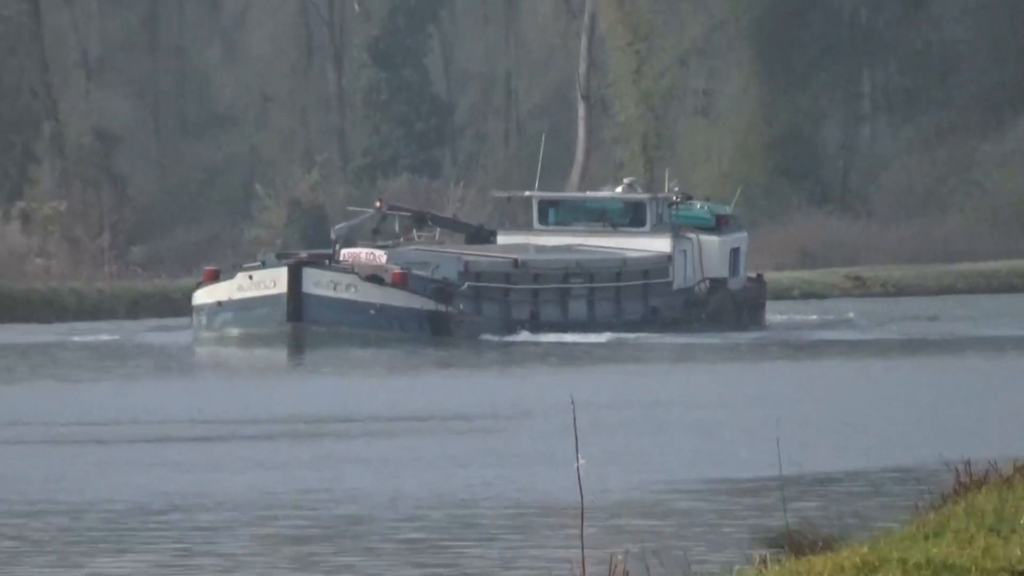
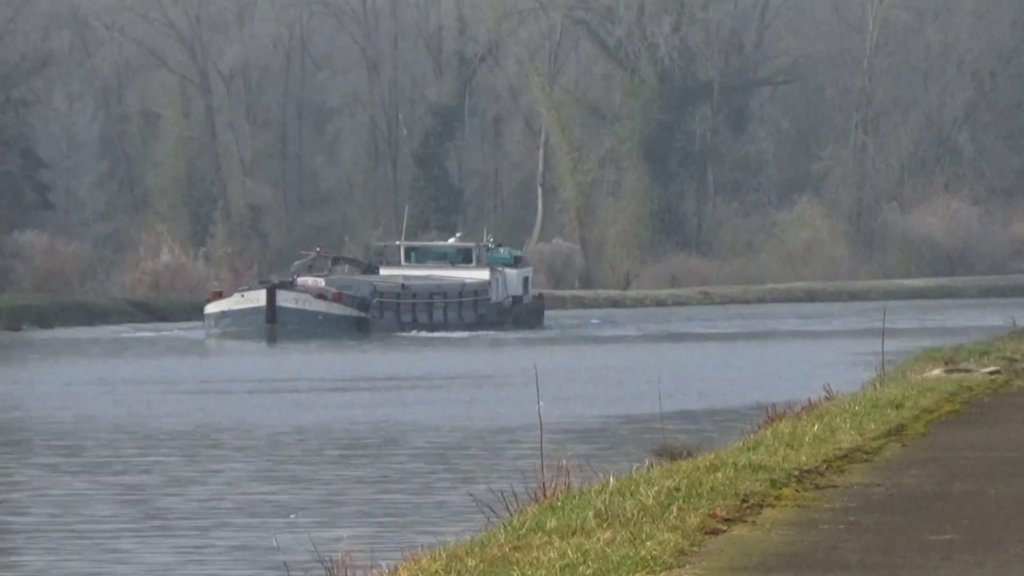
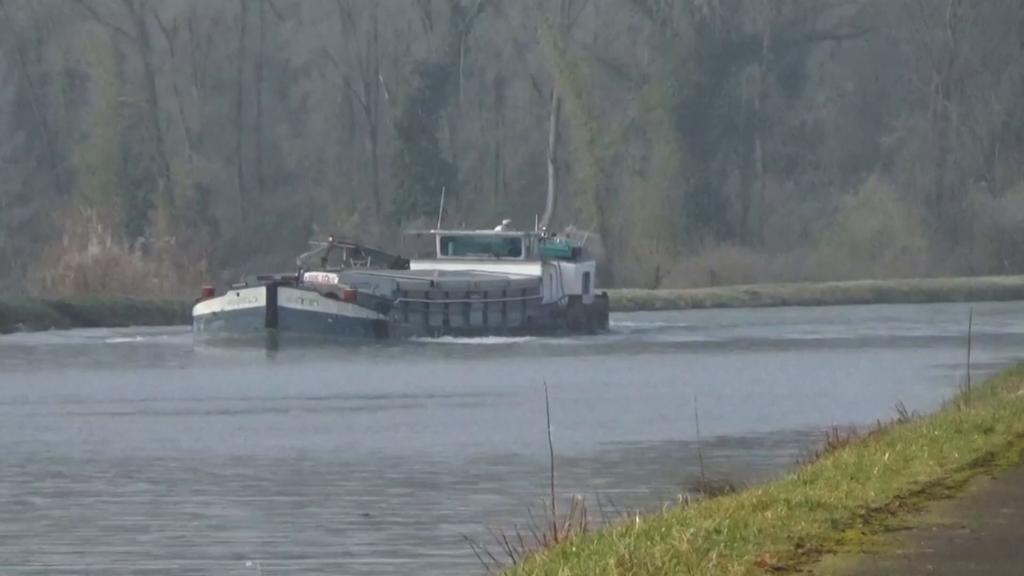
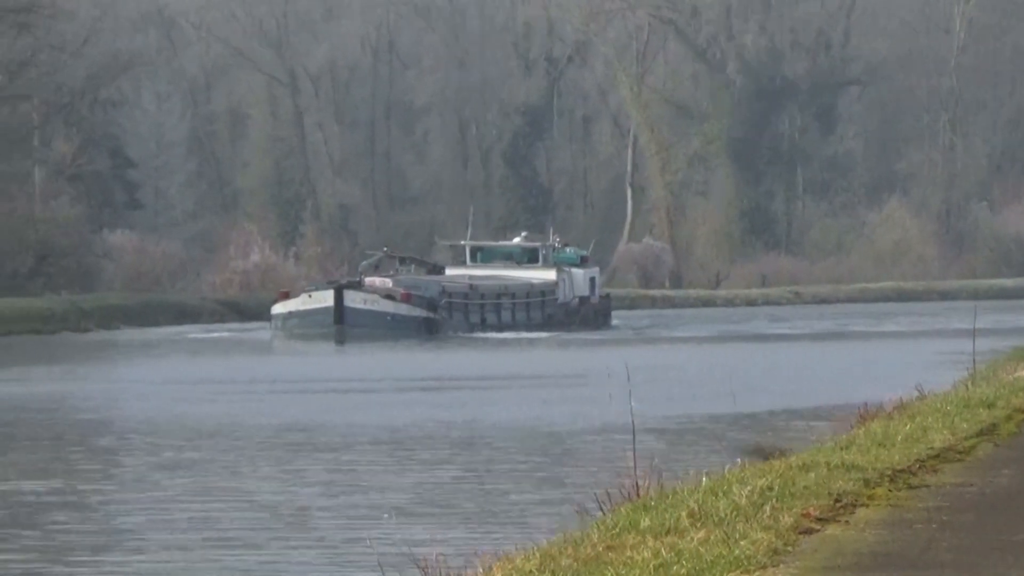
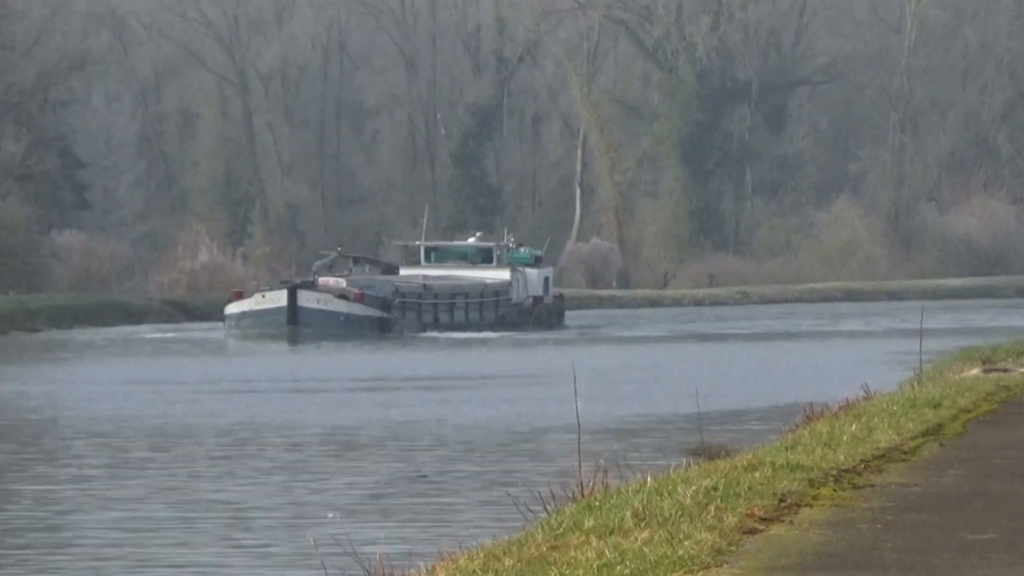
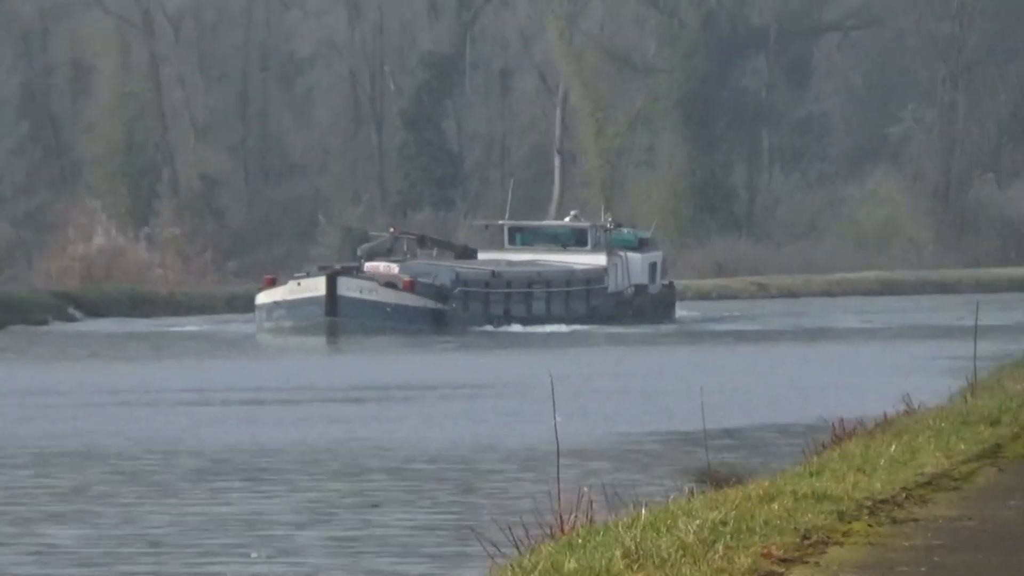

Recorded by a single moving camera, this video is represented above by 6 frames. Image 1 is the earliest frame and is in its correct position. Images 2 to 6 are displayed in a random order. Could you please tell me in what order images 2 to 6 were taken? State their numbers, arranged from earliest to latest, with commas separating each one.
6, 3, 2, 5, 4
